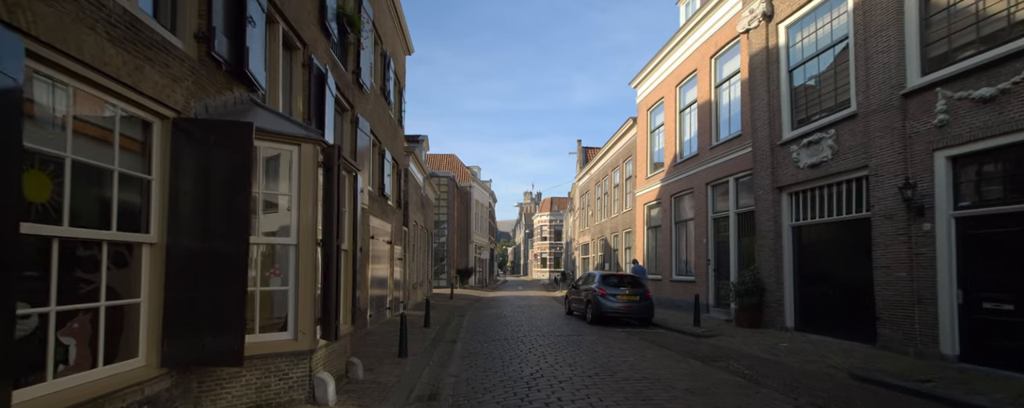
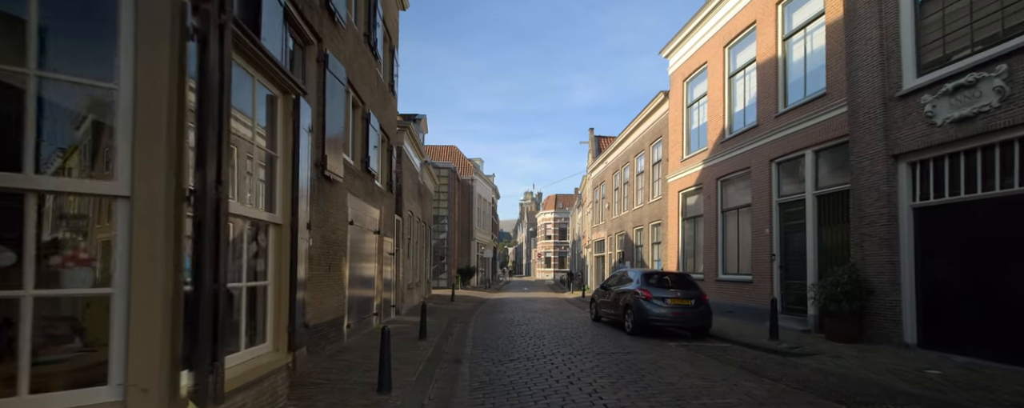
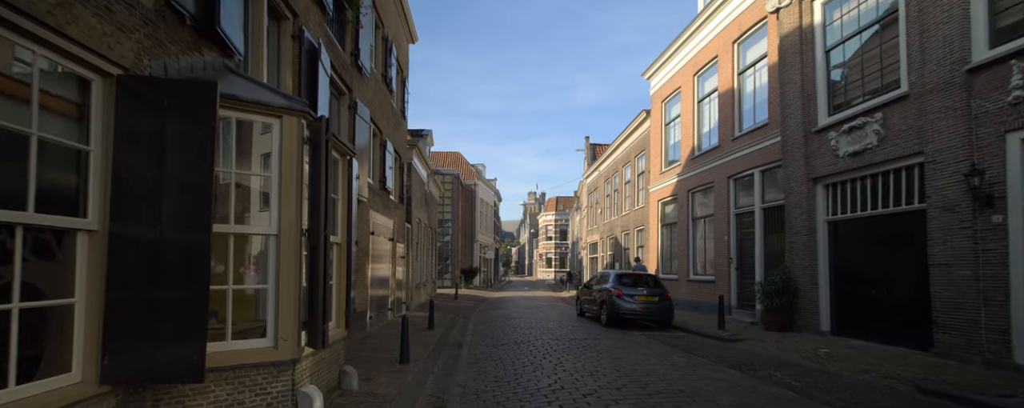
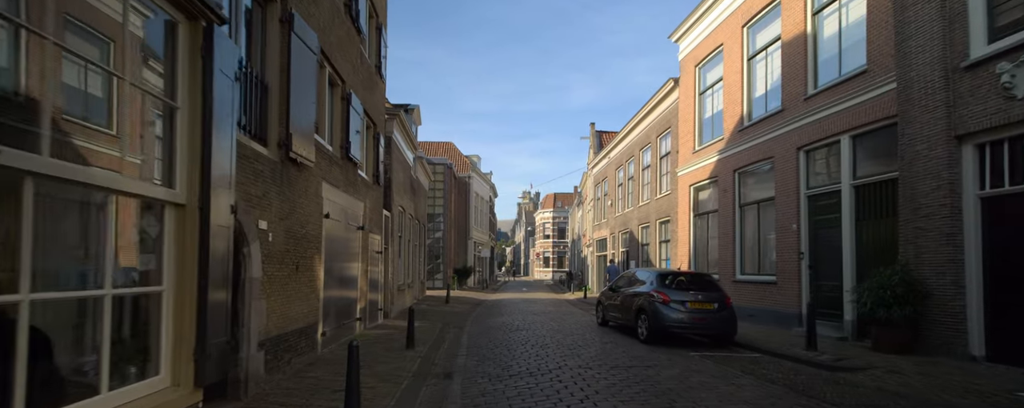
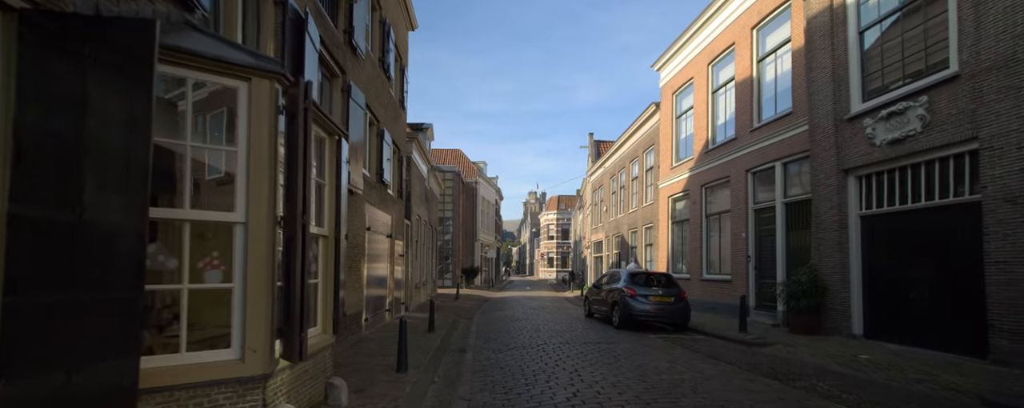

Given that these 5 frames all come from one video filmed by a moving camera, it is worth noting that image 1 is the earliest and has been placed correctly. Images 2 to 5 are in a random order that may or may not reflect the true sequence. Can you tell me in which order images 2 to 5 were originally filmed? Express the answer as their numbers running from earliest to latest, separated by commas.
3, 5, 2, 4
